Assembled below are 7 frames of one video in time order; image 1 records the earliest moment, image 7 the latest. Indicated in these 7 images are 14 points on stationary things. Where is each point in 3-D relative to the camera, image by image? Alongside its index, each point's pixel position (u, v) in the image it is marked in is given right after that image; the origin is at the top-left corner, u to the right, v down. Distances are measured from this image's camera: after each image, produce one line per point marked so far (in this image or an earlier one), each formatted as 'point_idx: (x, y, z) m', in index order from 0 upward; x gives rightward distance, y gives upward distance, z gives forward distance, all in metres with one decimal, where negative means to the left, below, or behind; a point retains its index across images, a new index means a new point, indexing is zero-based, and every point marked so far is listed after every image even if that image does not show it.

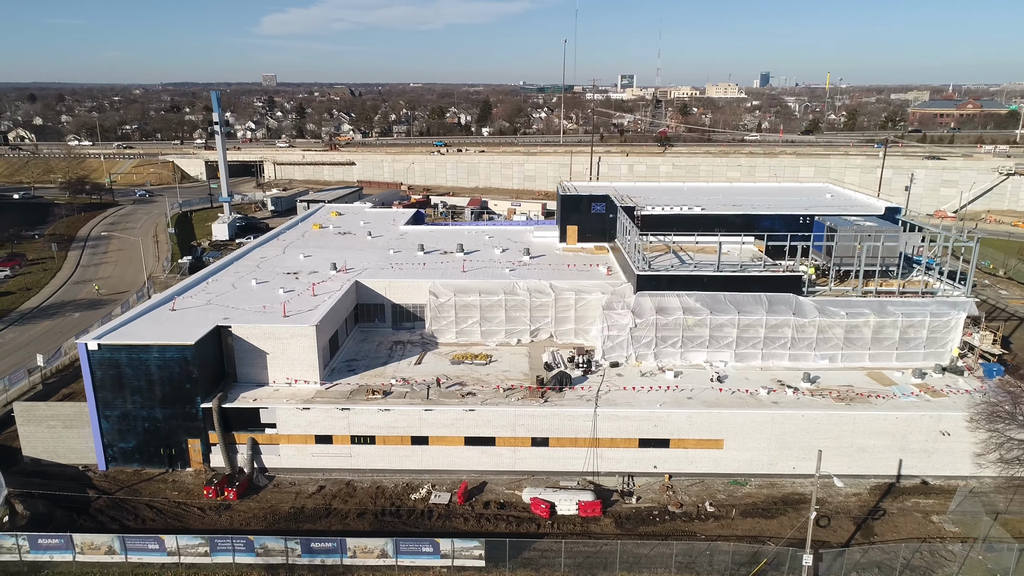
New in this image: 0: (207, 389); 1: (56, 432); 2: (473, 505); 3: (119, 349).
0: (-7.9, -2.6, +18.5) m
1: (-12.0, -3.8, +18.8) m
2: (-1.0, -5.3, +17.5) m
3: (-9.8, -1.5, +17.9) m
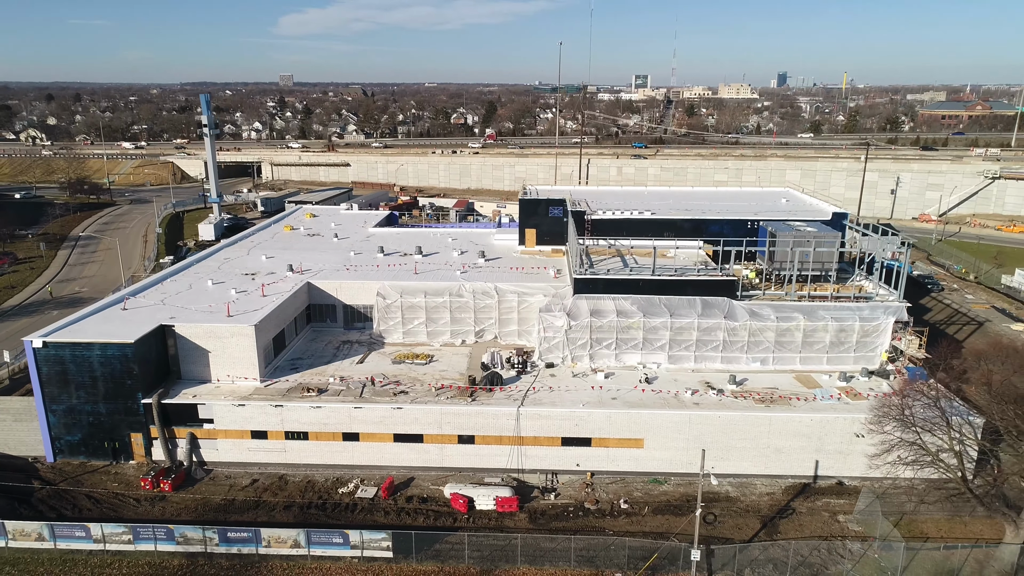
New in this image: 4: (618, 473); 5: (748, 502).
0: (-9.8, -2.6, +19.3) m
1: (-13.9, -3.8, +19.7) m
2: (-2.9, -5.4, +18.2) m
3: (-11.7, -1.5, +18.7) m
4: (+2.8, -5.0, +19.2) m
5: (+5.9, -5.4, +18.0) m
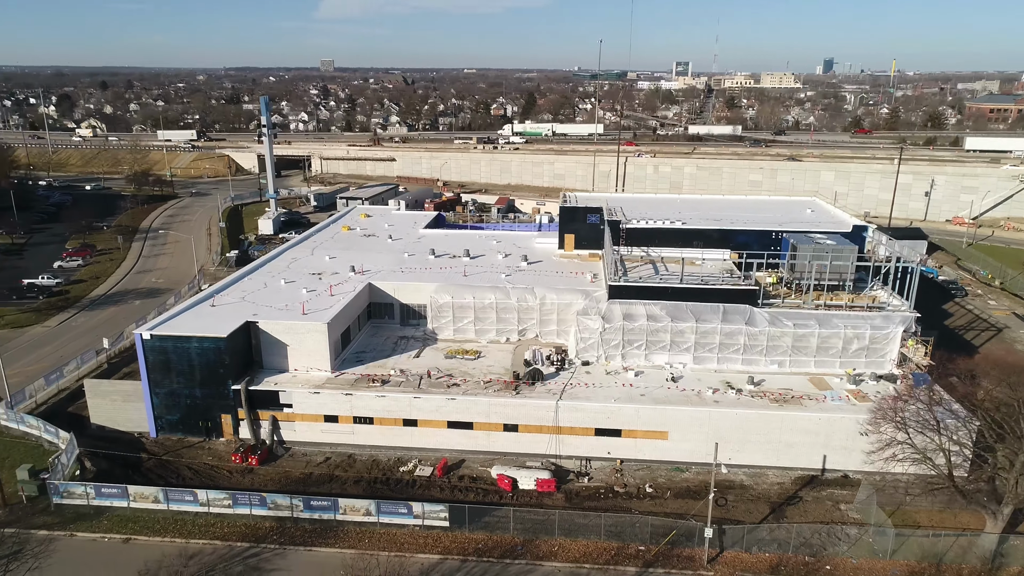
0: (-8.6, -2.7, +22.3) m
1: (-12.7, -3.7, +23.0) m
2: (-1.8, -5.5, +20.9) m
3: (-10.5, -1.5, +21.8) m
4: (+4.0, -5.2, +21.7) m
5: (+7.0, -5.7, +20.3) m
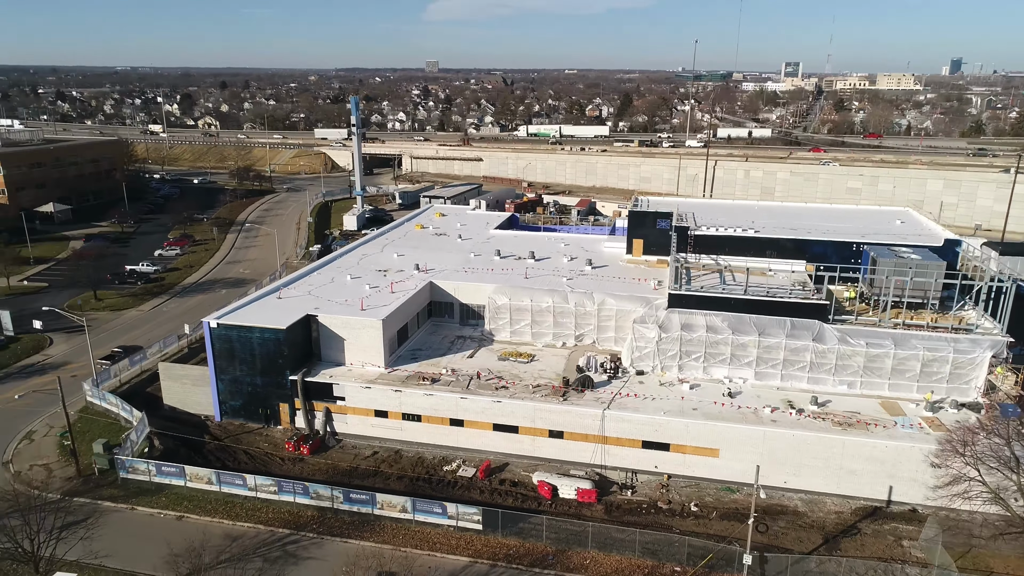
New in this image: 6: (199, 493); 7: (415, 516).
0: (-7.0, -2.5, +23.1) m
1: (-11.0, -3.4, +24.3) m
2: (-0.6, -5.6, +20.9) m
3: (-8.9, -1.3, +22.9) m
4: (+5.3, -5.5, +20.8) m
5: (+8.1, -6.1, +19.1) m
6: (-8.7, -5.7, +20.0) m
7: (-2.5, -6.0, +18.7) m
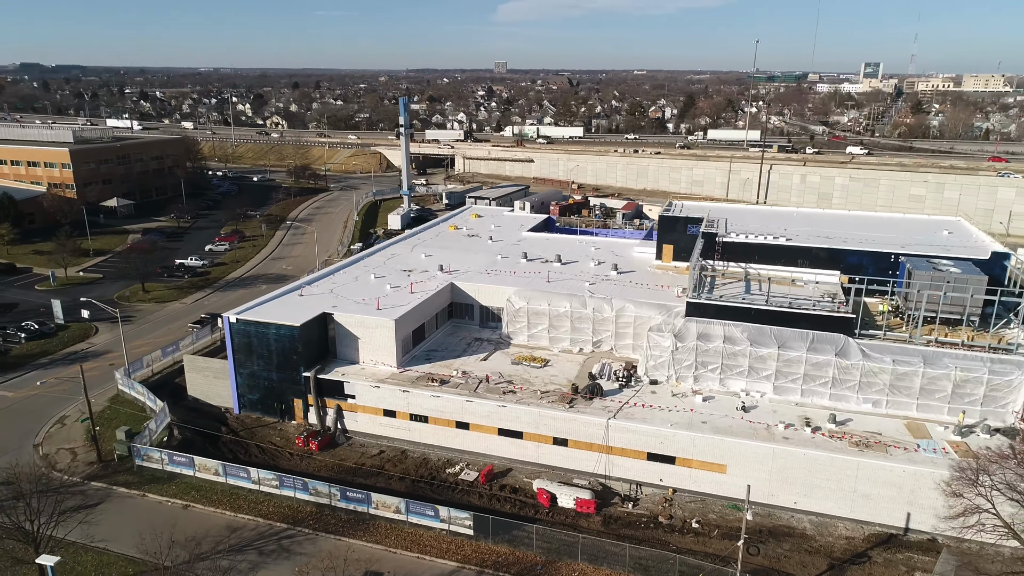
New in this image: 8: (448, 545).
0: (-6.7, -2.4, +23.5) m
1: (-10.6, -3.2, +25.0) m
2: (-0.6, -5.7, +20.7) m
3: (-8.6, -1.1, +23.4) m
4: (+5.3, -5.8, +20.1) m
5: (+7.9, -6.4, +18.2) m
6: (-8.7, -5.6, +20.5) m
7: (-2.7, -6.0, +18.7) m
8: (-1.6, -6.5, +18.0) m
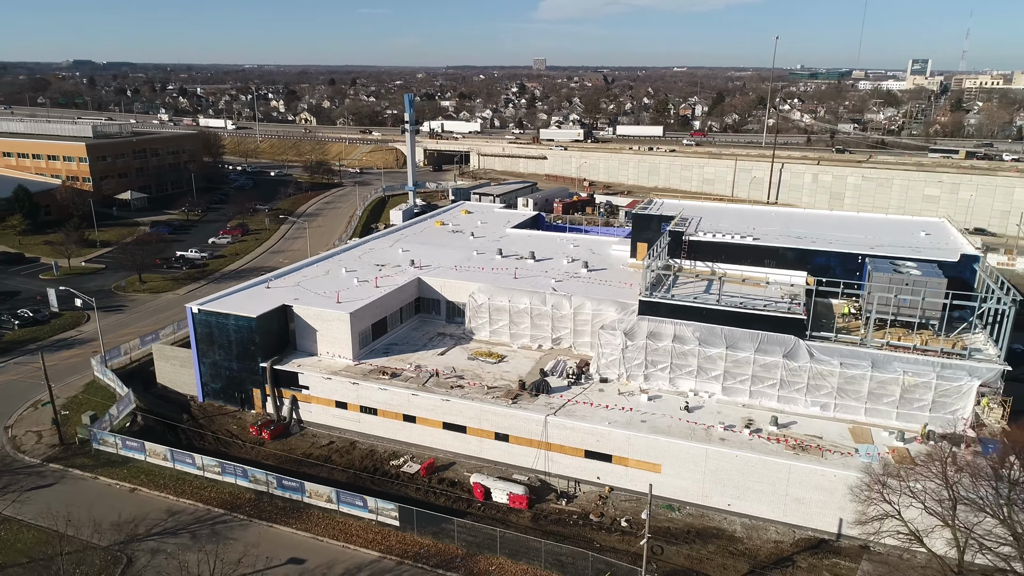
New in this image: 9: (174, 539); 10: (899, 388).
0: (-8.2, -2.1, +24.0) m
1: (-12.1, -2.9, +25.7) m
2: (-2.3, -5.6, +20.9) m
3: (-10.1, -0.9, +24.0) m
4: (+3.5, -5.7, +20.1) m
5: (+6.0, -6.4, +18.0) m
6: (-10.5, -5.3, +21.2) m
7: (-4.5, -5.8, +19.1) m
8: (-3.5, -6.3, +18.3) m
9: (-8.6, -6.4, +18.2) m
10: (+10.8, -2.8, +20.0) m
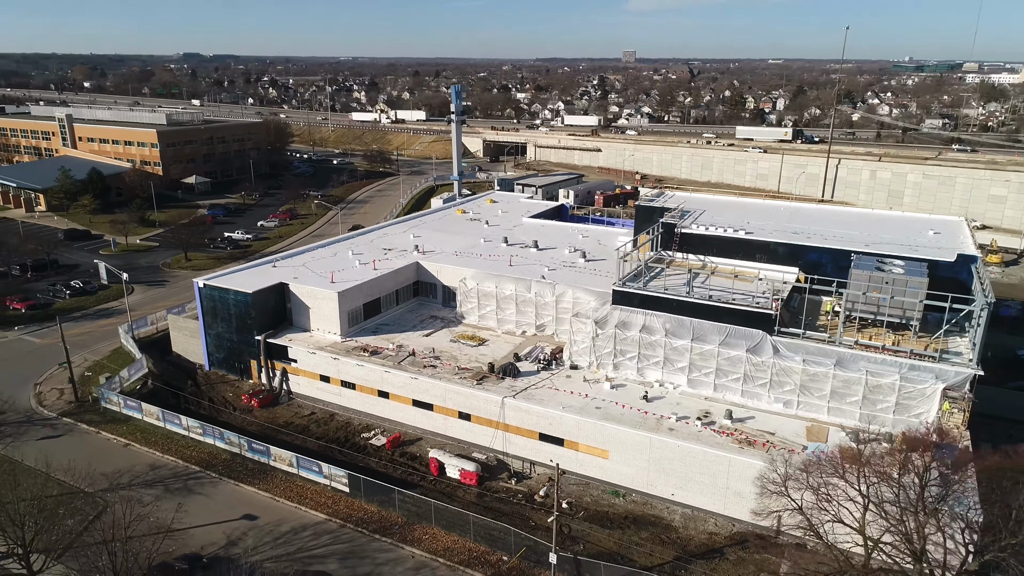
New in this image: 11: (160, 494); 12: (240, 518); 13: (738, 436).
0: (-8.9, -1.4, +25.6) m
1: (-12.6, -1.9, +27.7) m
2: (-3.5, -5.0, +21.9) m
3: (-10.7, 0.0, +25.8) m
4: (+2.1, -5.4, +20.4) m
5: (+4.3, -6.2, +18.0) m
6: (-11.6, -4.5, +23.1) m
7: (-6.0, -5.2, +20.3) m
8: (-5.0, -5.7, +19.5) m
9: (-10.1, -5.6, +19.9) m
10: (+9.5, -2.7, +19.4) m
11: (-9.7, -5.7, +19.7) m
12: (-7.1, -6.0, +18.7) m
13: (+6.1, -4.0, +19.2) m
